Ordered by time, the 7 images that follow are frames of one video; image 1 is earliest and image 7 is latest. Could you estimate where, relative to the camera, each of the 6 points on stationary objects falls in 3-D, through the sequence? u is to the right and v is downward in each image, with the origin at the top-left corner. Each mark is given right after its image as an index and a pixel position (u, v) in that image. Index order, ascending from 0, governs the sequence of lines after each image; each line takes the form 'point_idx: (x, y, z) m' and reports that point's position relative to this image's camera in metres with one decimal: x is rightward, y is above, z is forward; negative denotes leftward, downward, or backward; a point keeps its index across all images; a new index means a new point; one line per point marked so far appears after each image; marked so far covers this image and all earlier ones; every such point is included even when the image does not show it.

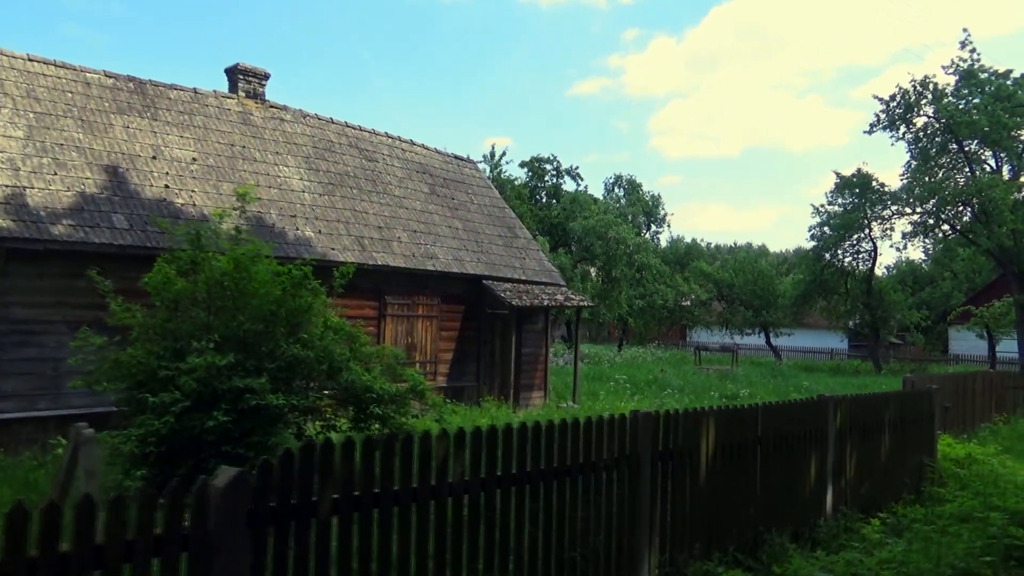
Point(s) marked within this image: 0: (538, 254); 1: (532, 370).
0: (+0.6, +0.8, +17.3) m
1: (+0.5, -1.9, +16.2) m
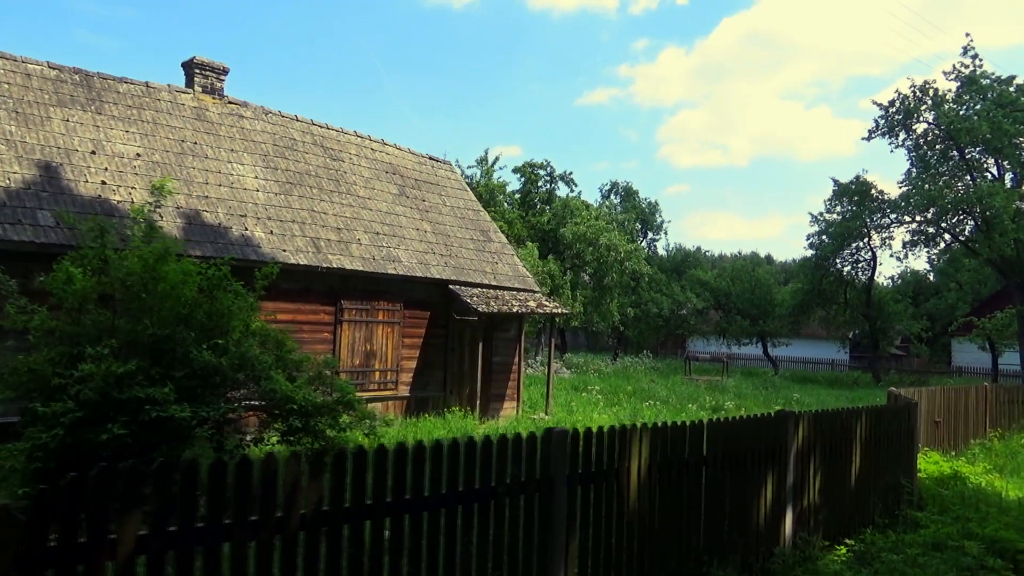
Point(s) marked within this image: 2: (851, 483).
0: (0.0, +0.7, +16.6) m
1: (-0.2, -2.1, +15.5) m
2: (+4.2, -2.4, +8.4) m
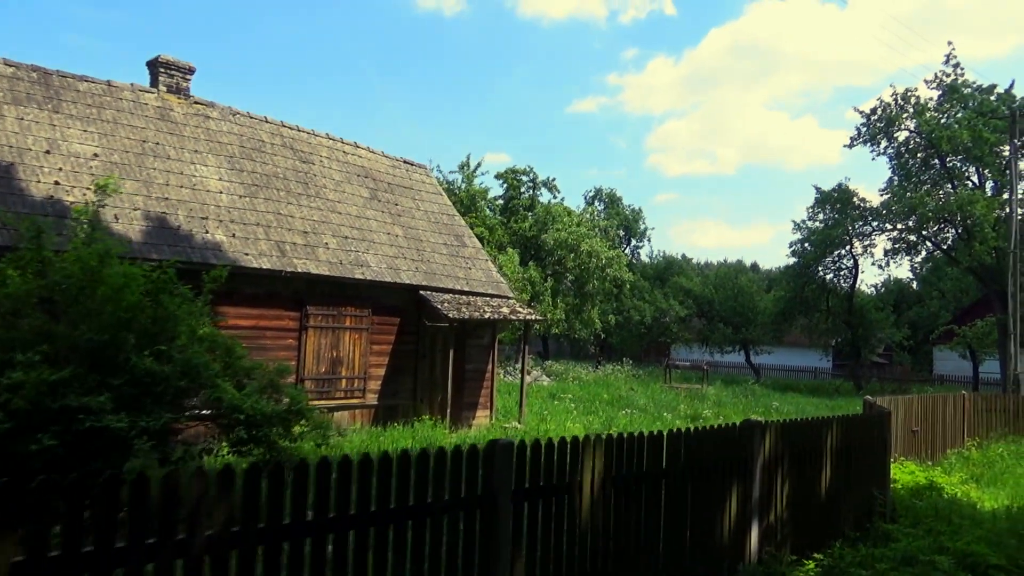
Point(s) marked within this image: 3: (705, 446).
0: (-0.6, +0.5, +16.4) m
1: (-0.8, -2.2, +15.2) m
2: (+3.7, -2.5, +8.2) m
3: (+1.9, -1.5, +6.7) m
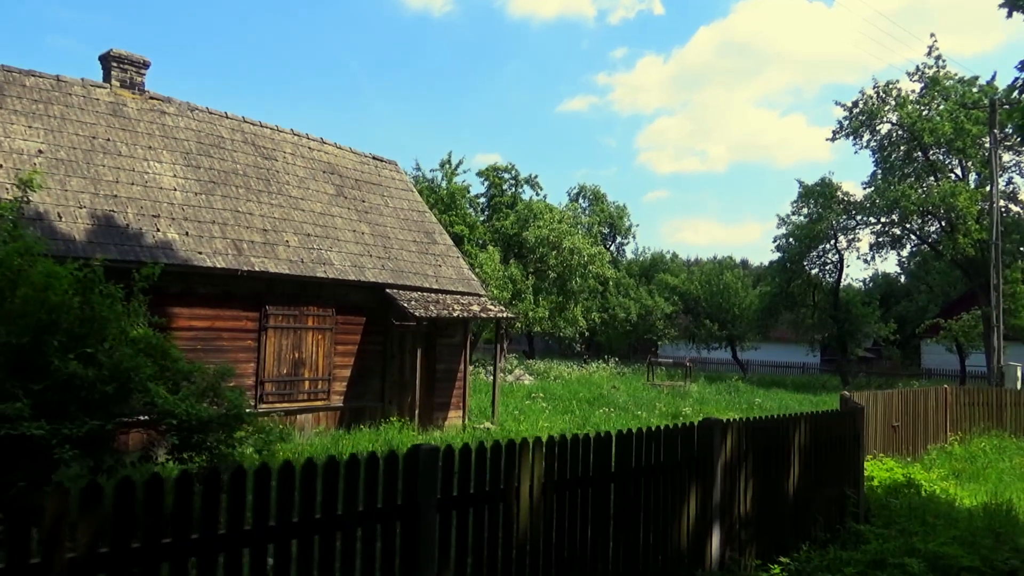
0: (-1.3, +0.6, +16.0) m
1: (-1.4, -2.2, +14.8) m
2: (+3.2, -2.4, +7.8) m
3: (+1.4, -1.5, +6.3) m
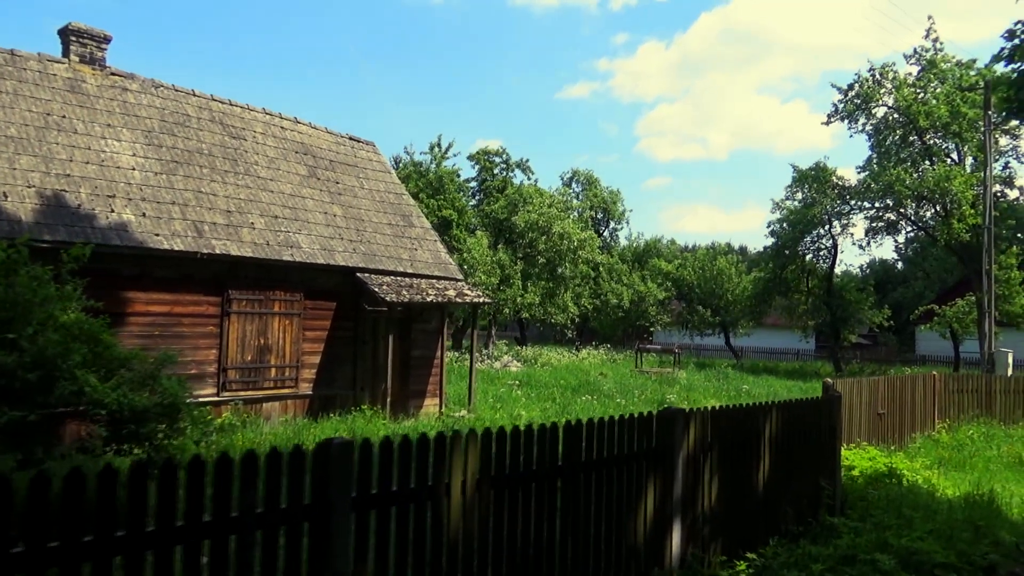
0: (-1.8, +1.0, +15.5) m
1: (-1.9, -1.8, +14.5) m
2: (+2.7, -2.2, +7.5) m
3: (+0.9, -1.3, +5.9) m
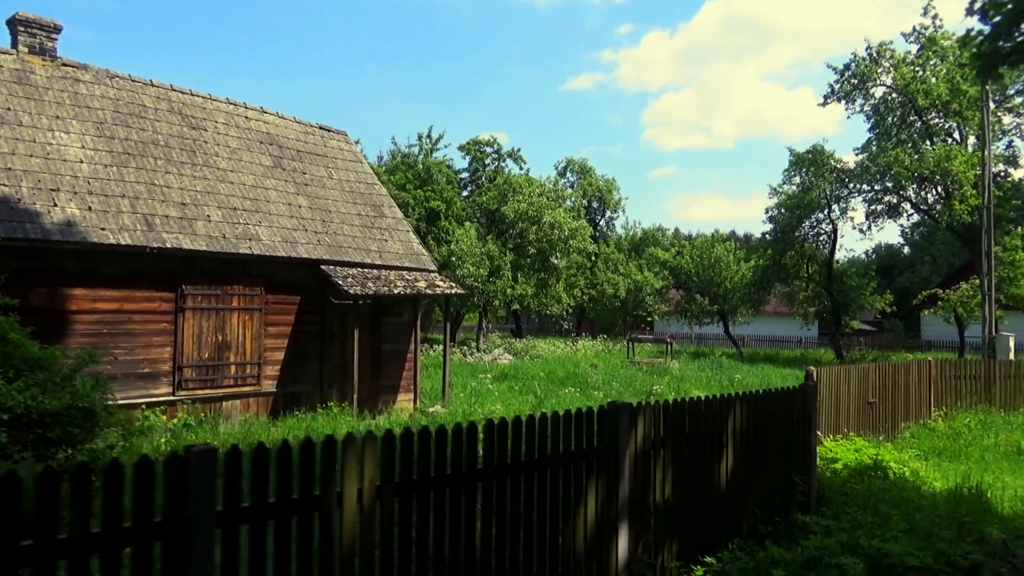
0: (-2.3, +1.1, +15.0) m
1: (-2.4, -1.7, +14.0) m
2: (+2.1, -2.0, +7.0) m
3: (+0.3, -1.2, +5.4) m
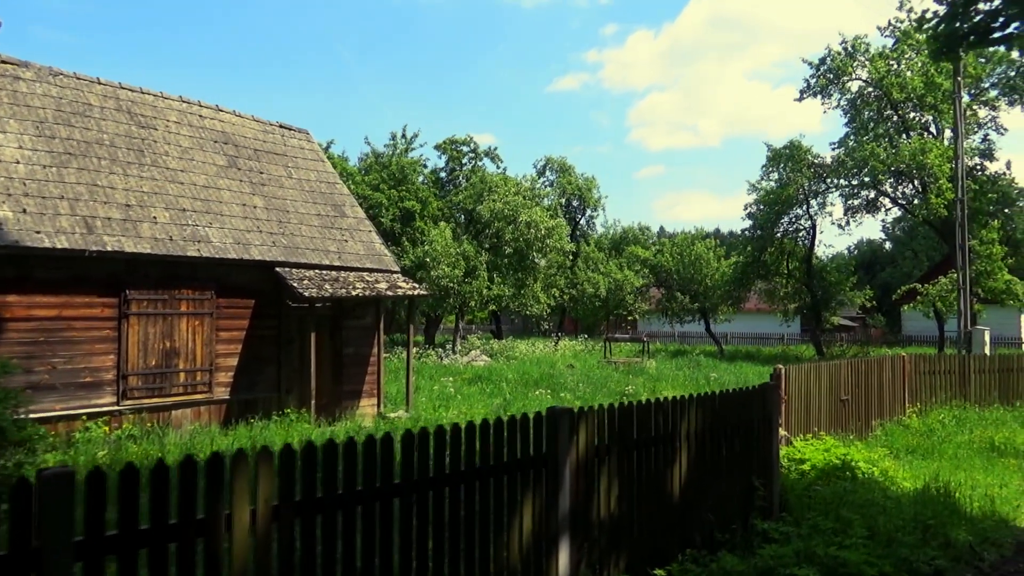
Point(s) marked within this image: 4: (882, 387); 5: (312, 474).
0: (-3.0, +1.1, +14.6) m
1: (-3.1, -1.7, +13.6) m
2: (+1.6, -2.0, +6.6) m
3: (-0.3, -1.2, +5.1) m
4: (+7.8, -2.1, +14.4) m
5: (-1.2, -1.1, +4.2) m
